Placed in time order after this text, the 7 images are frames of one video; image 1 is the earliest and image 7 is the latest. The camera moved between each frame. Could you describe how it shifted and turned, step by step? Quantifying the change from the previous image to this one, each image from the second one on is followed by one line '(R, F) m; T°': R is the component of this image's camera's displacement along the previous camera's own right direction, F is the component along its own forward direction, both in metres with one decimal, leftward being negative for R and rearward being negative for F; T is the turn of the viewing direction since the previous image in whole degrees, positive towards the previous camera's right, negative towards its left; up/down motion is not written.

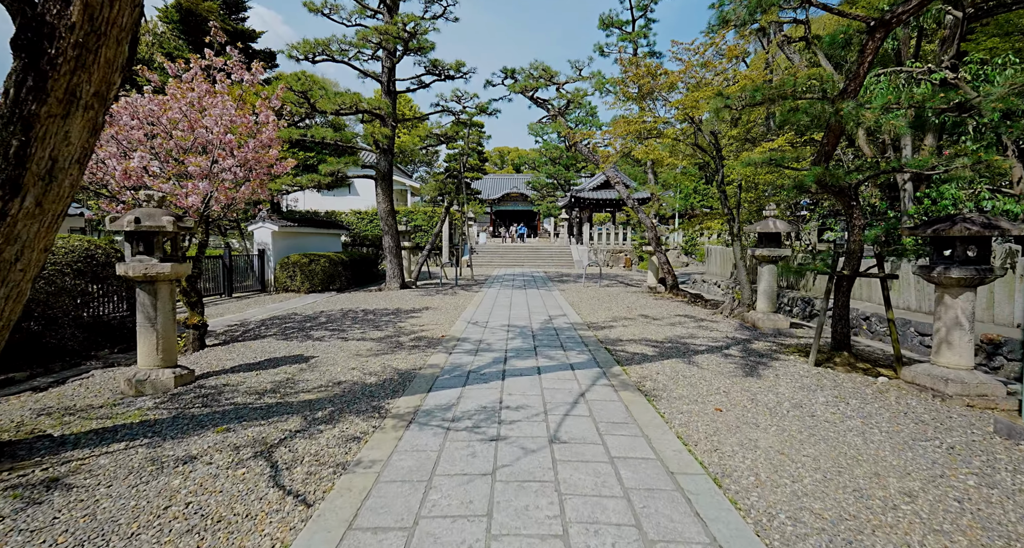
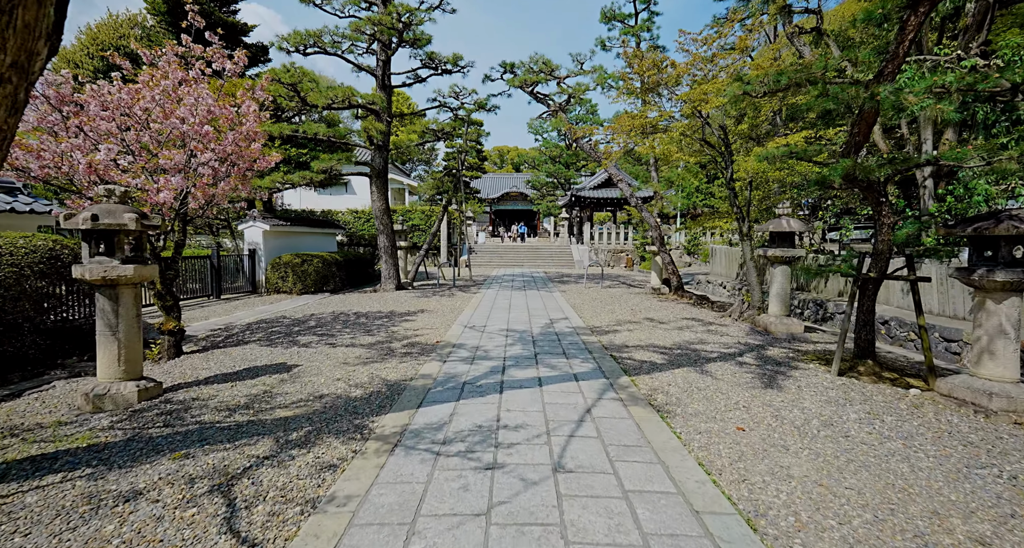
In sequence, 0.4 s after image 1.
(0.0, +0.4) m; 0°
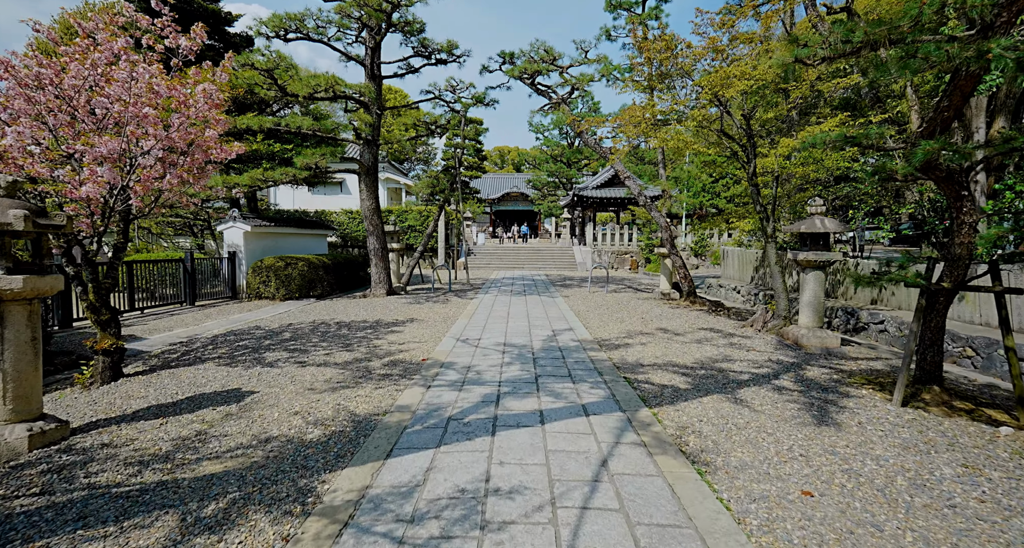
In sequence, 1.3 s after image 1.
(0.0, +0.9) m; 0°
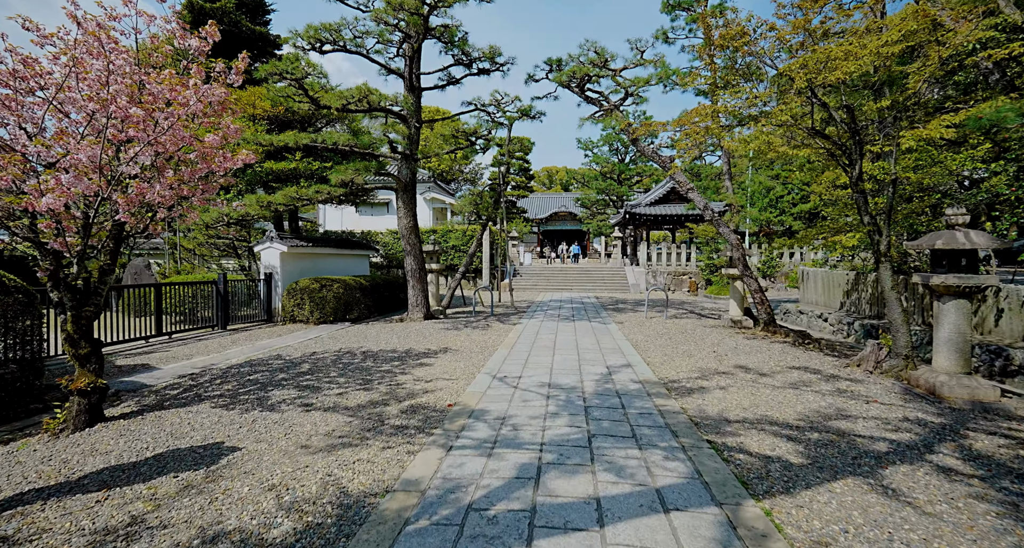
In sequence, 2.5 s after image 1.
(0.0, +1.1) m; -5°
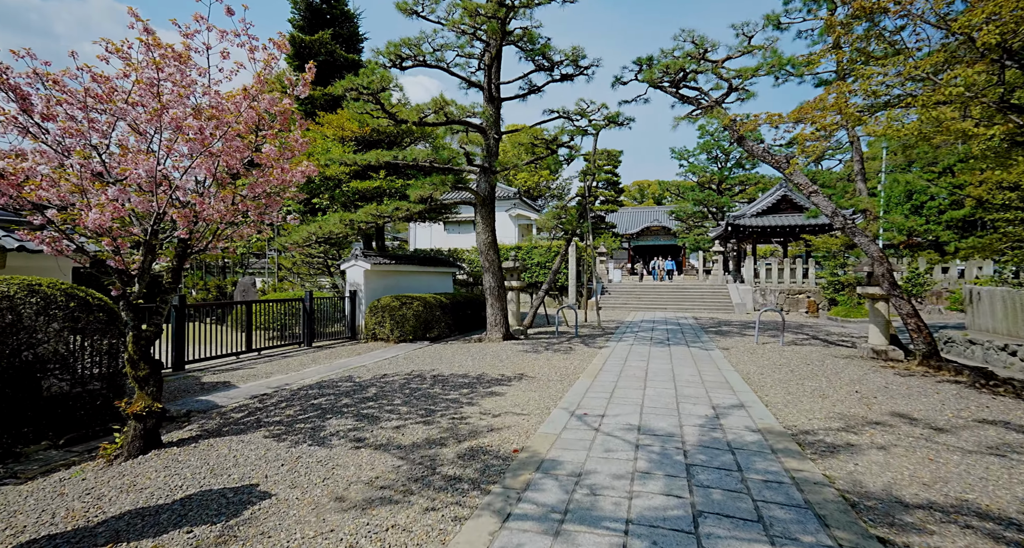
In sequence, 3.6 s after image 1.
(+0.1, +0.8) m; -10°
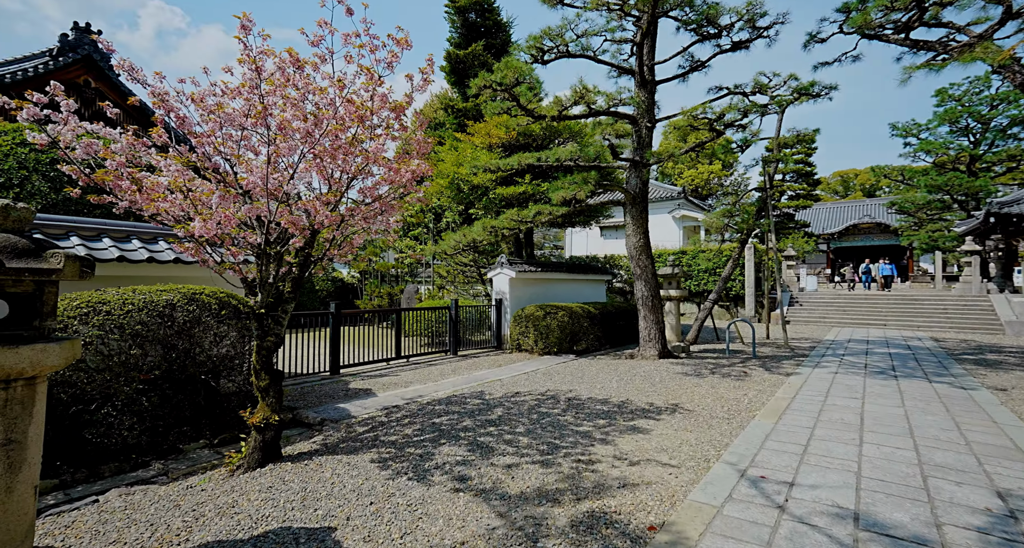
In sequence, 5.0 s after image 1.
(+0.2, +1.0) m; -18°
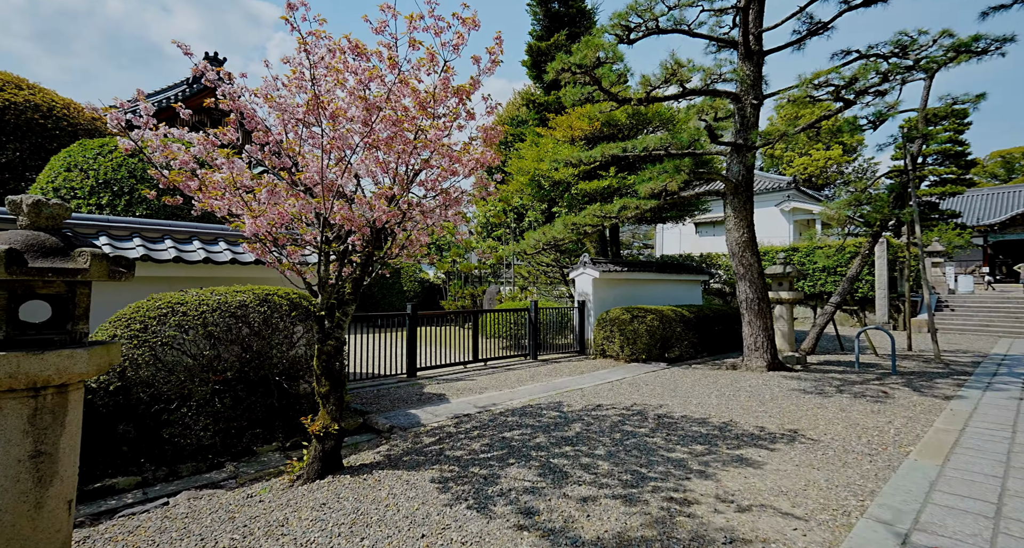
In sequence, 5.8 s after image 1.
(+0.1, +0.6) m; -10°
